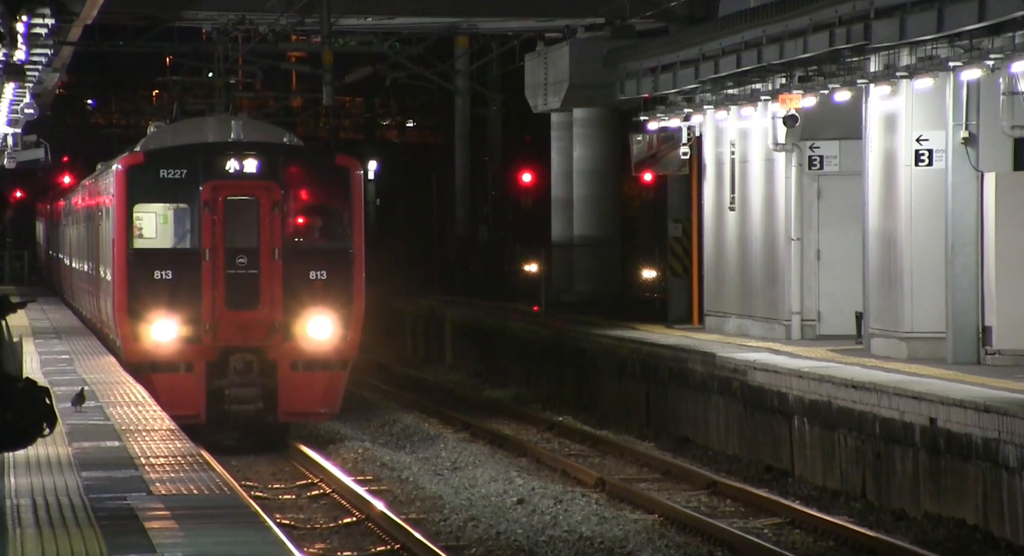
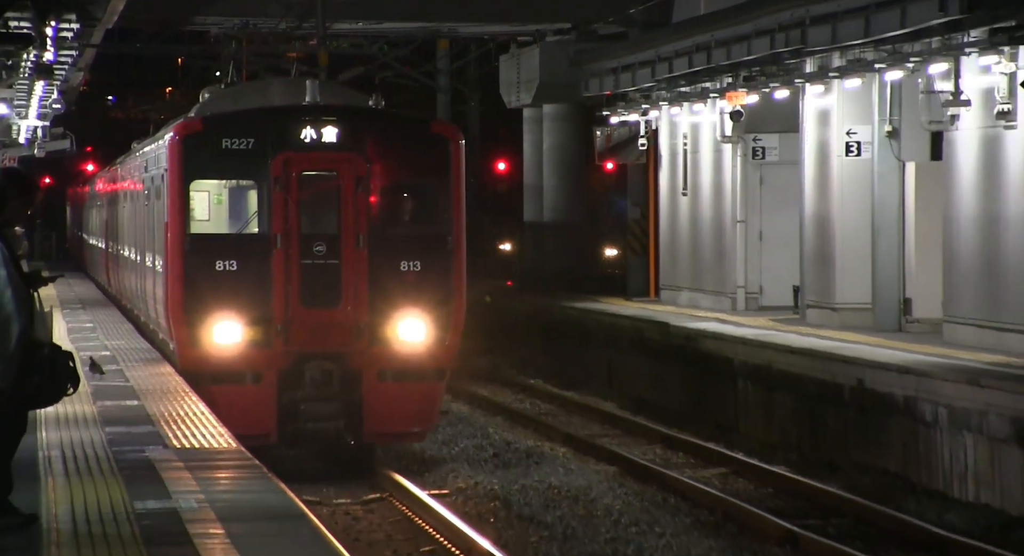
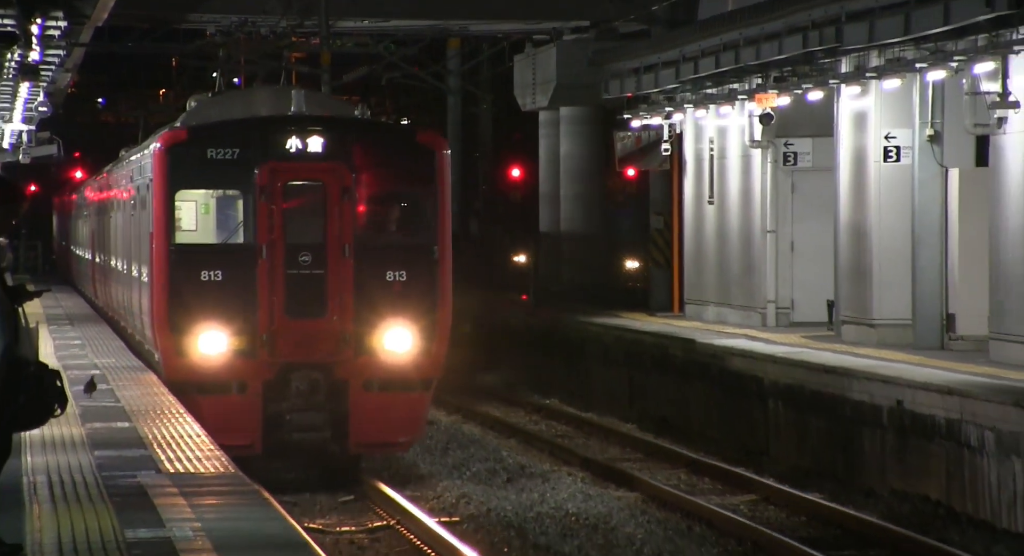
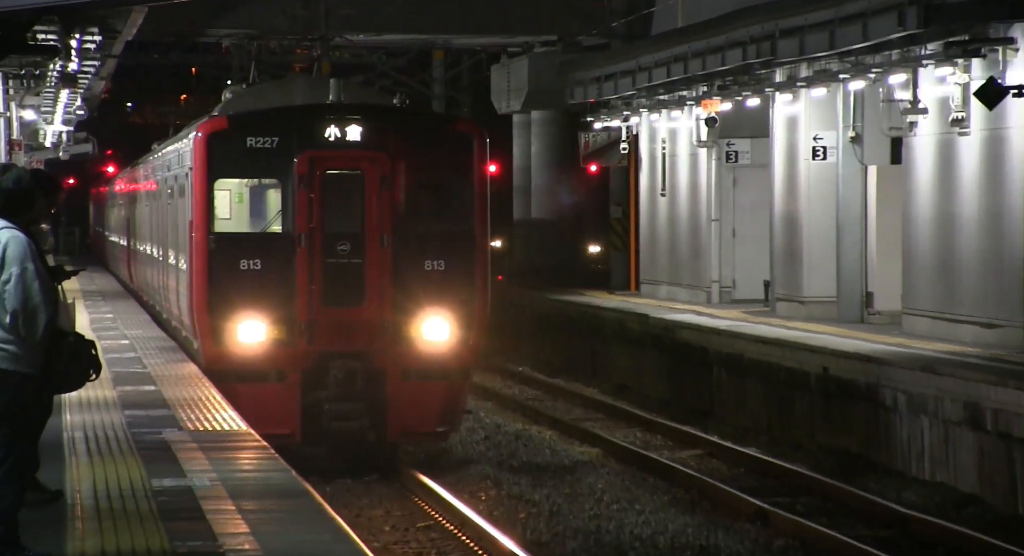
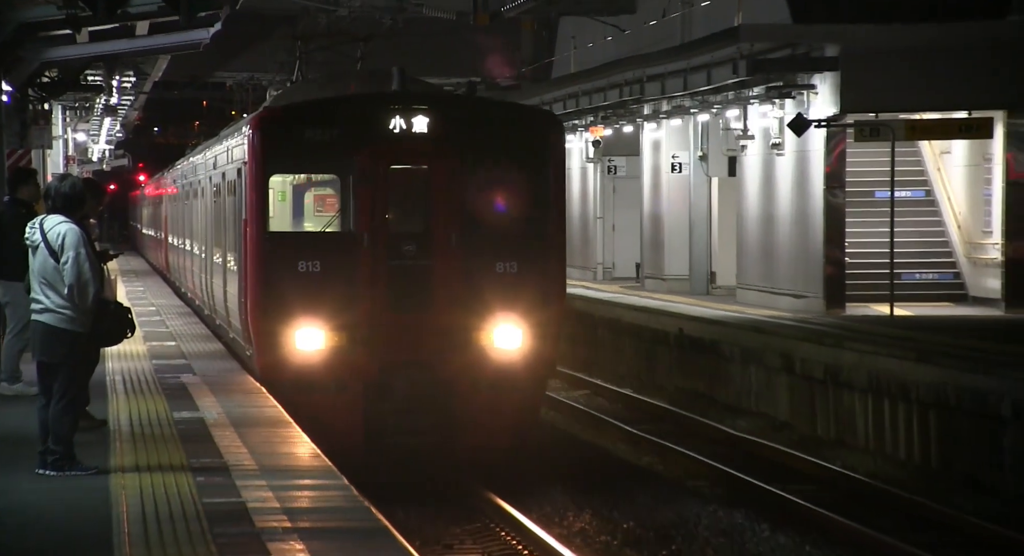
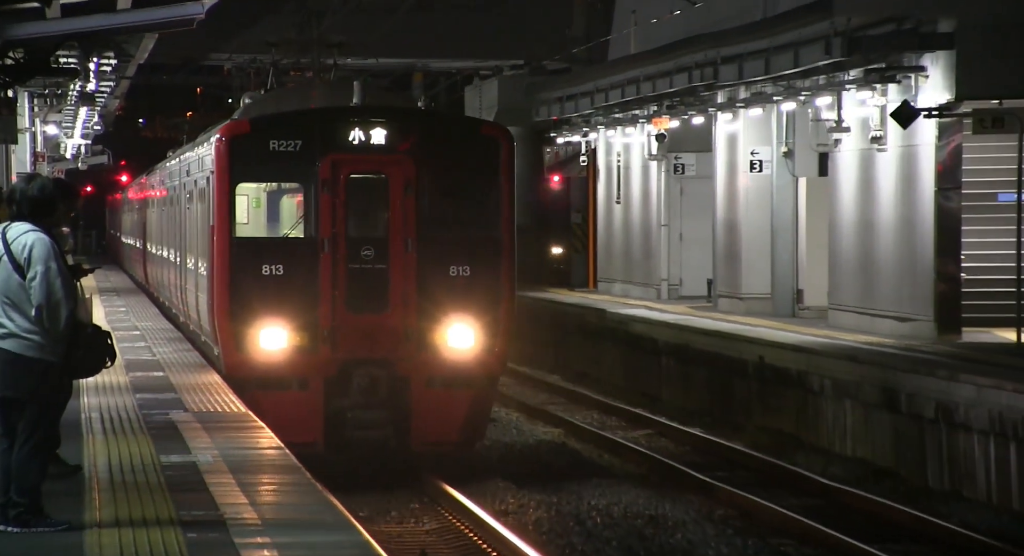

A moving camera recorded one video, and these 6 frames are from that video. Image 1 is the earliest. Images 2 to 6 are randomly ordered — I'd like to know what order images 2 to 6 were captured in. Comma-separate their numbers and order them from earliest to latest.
3, 2, 4, 6, 5
